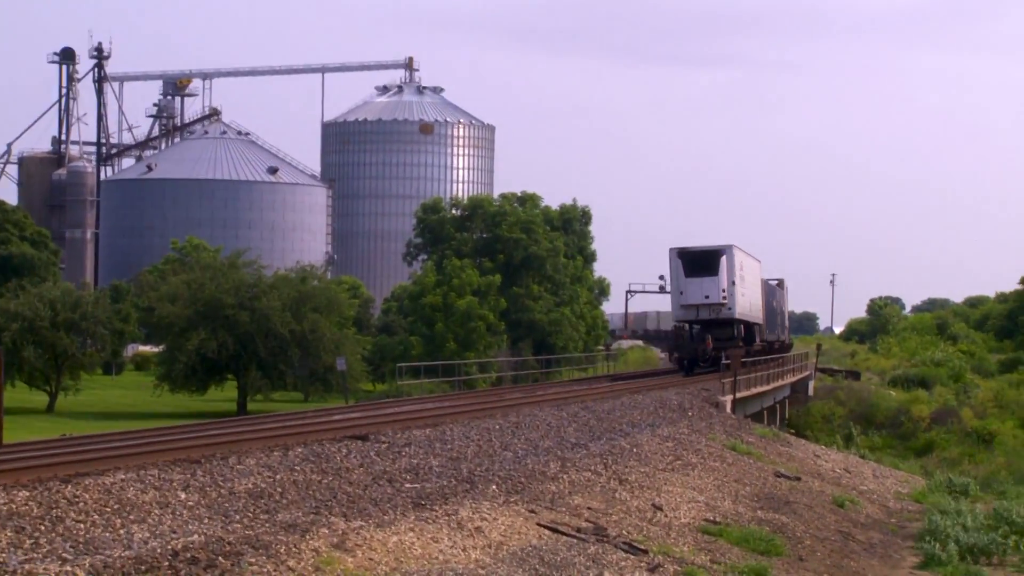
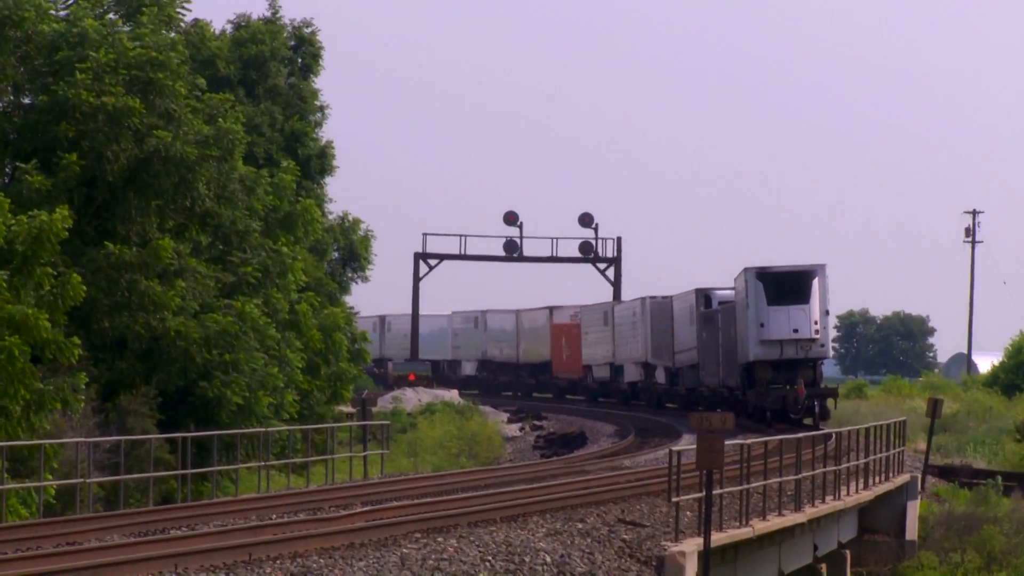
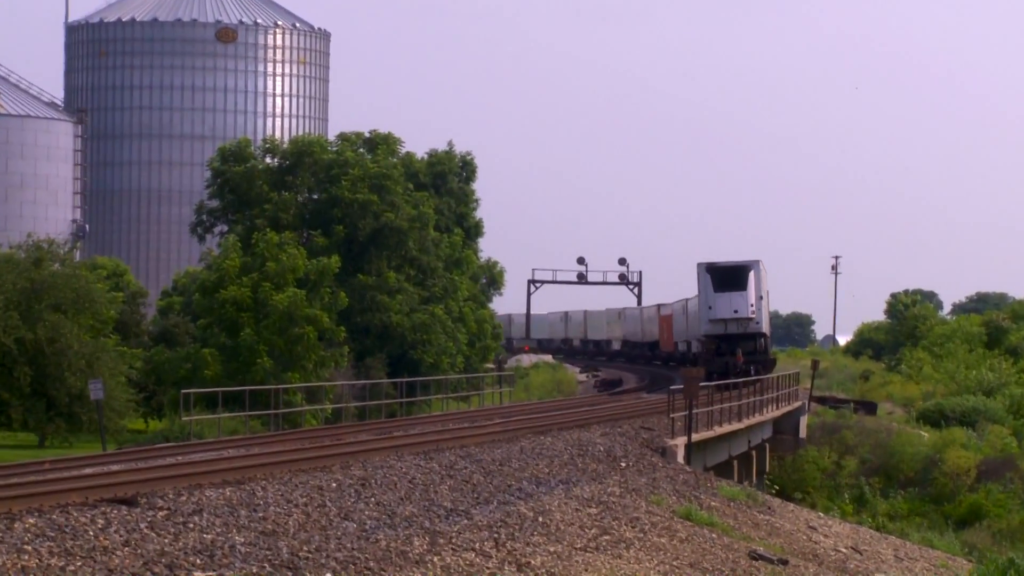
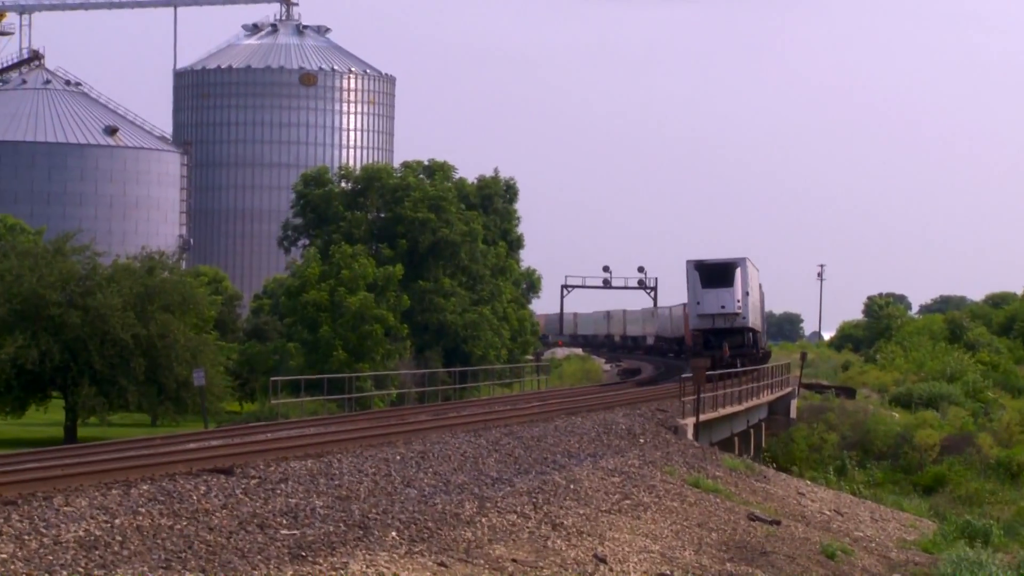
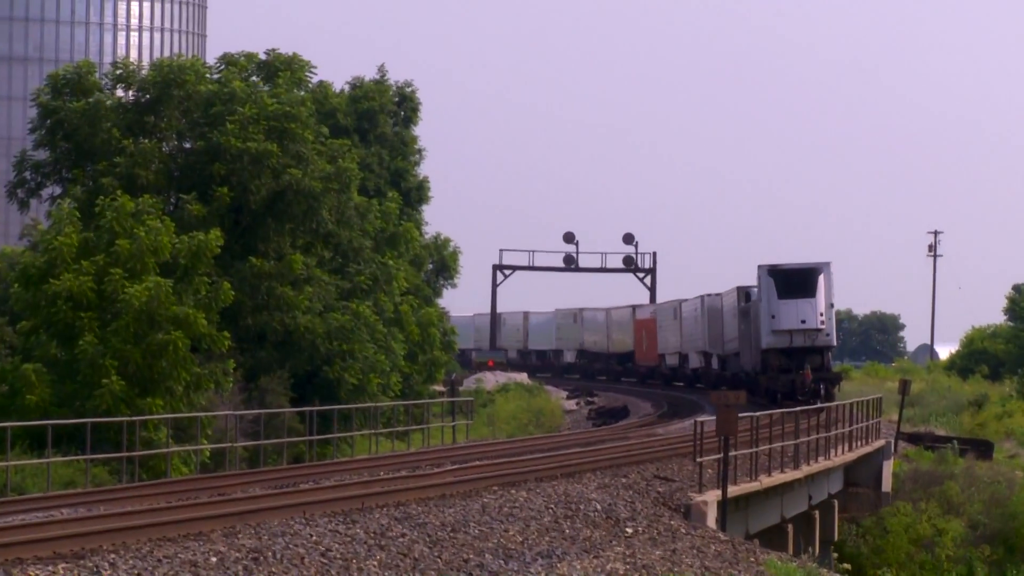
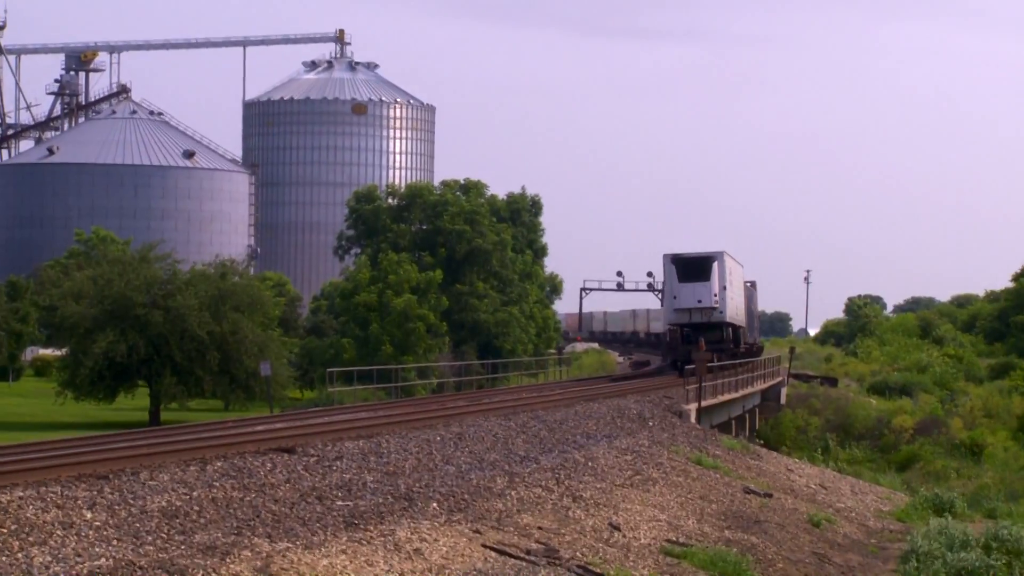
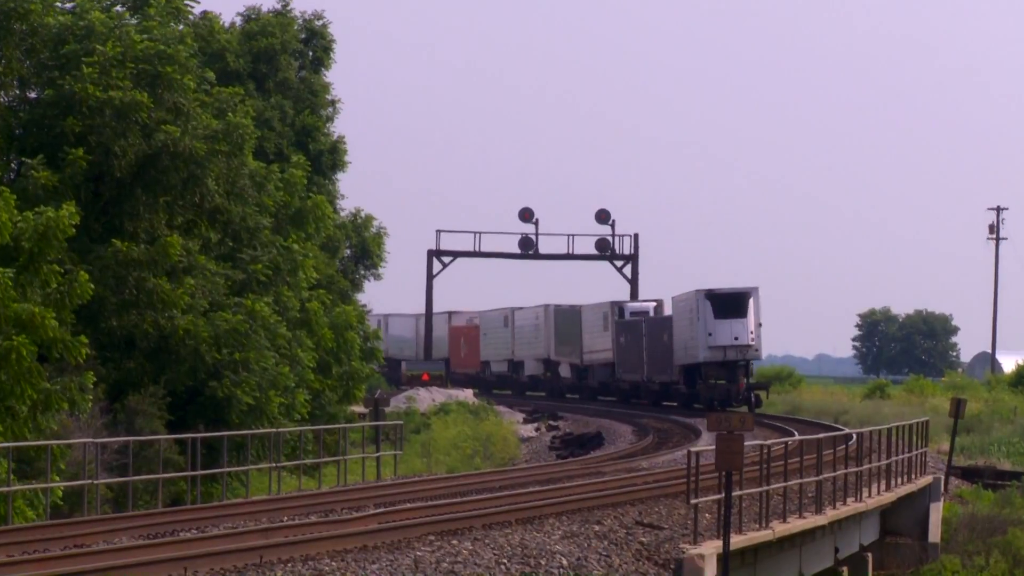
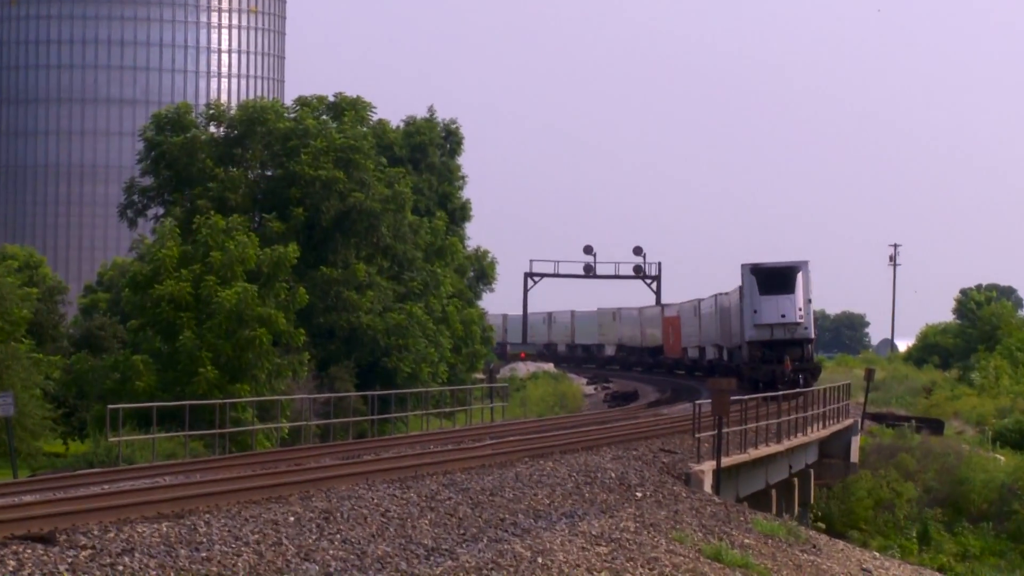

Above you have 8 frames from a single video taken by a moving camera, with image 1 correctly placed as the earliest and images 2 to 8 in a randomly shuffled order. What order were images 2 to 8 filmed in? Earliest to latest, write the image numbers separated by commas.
6, 4, 3, 8, 5, 2, 7
